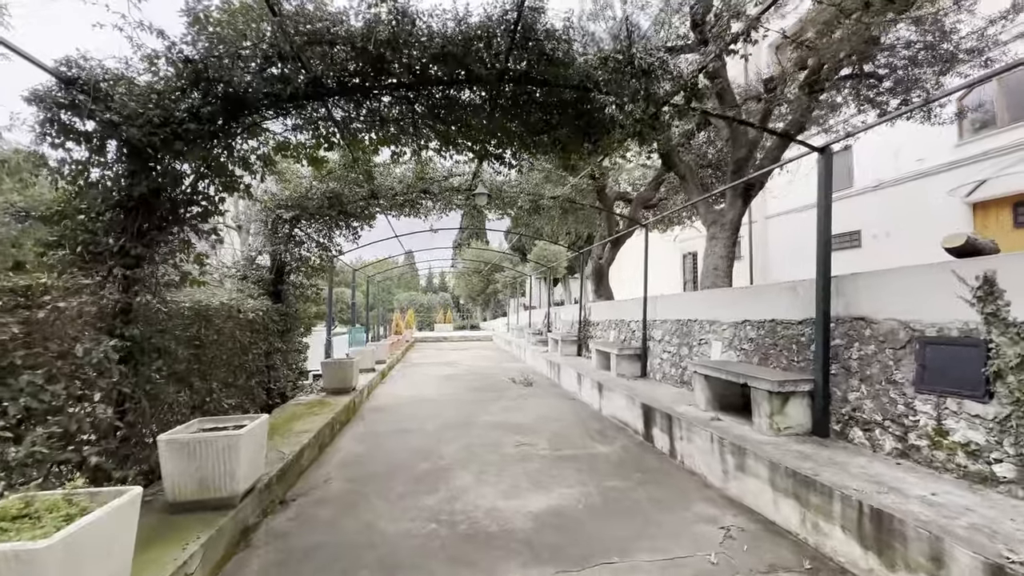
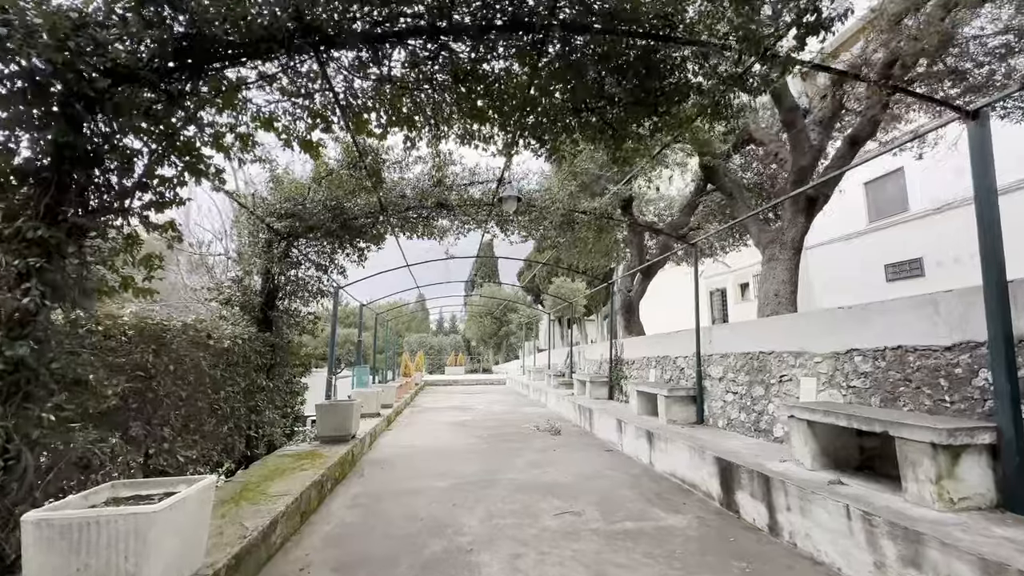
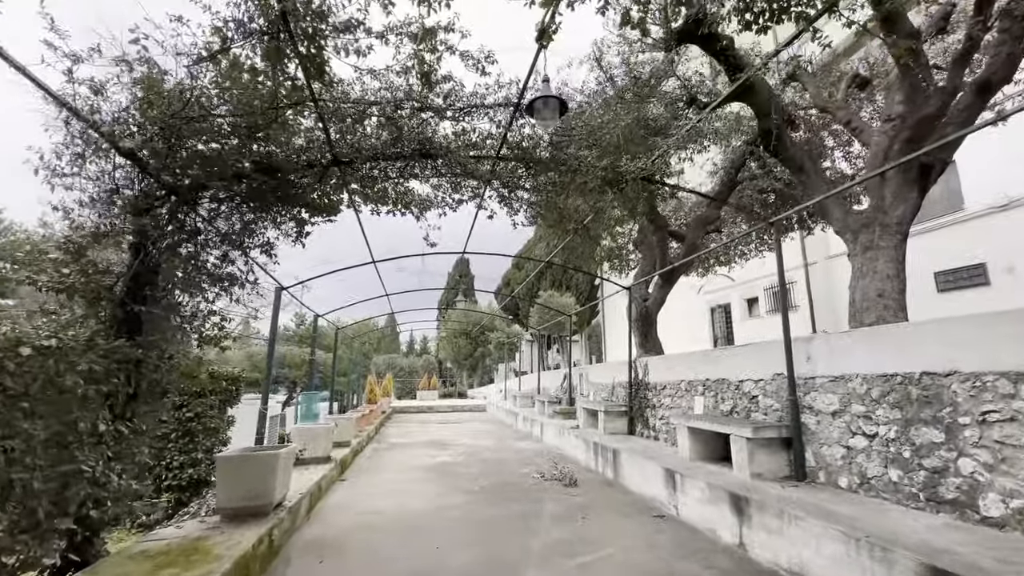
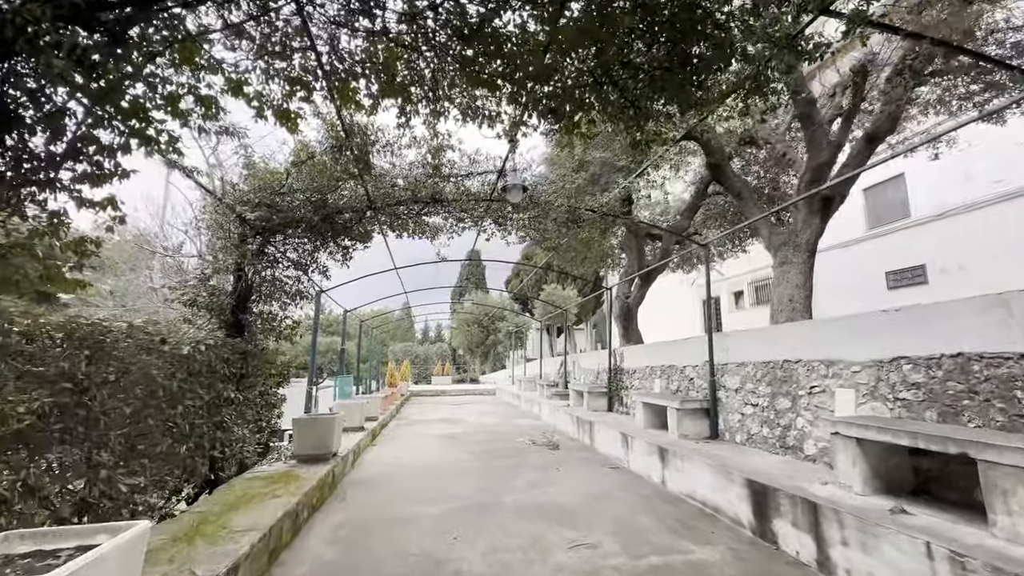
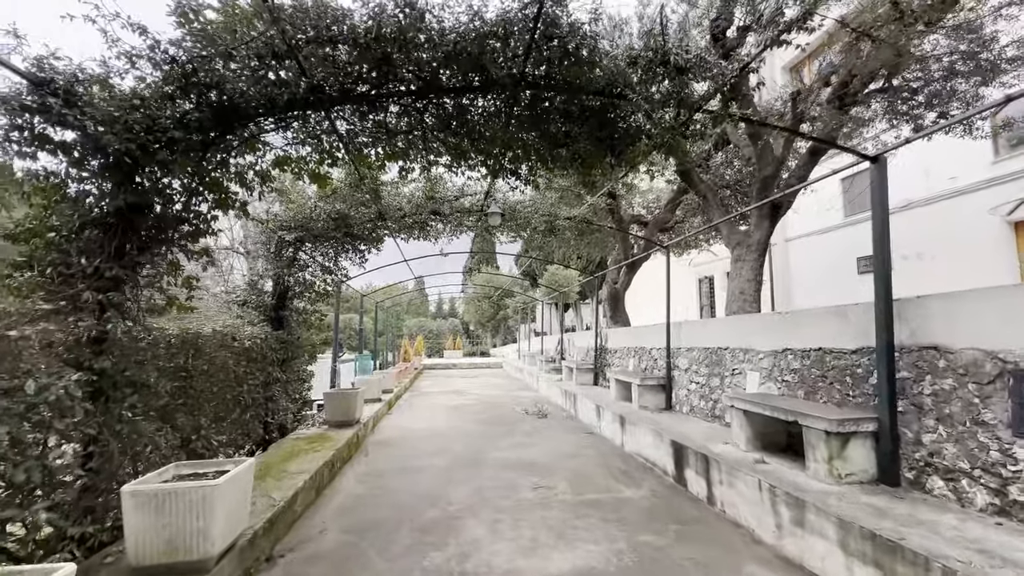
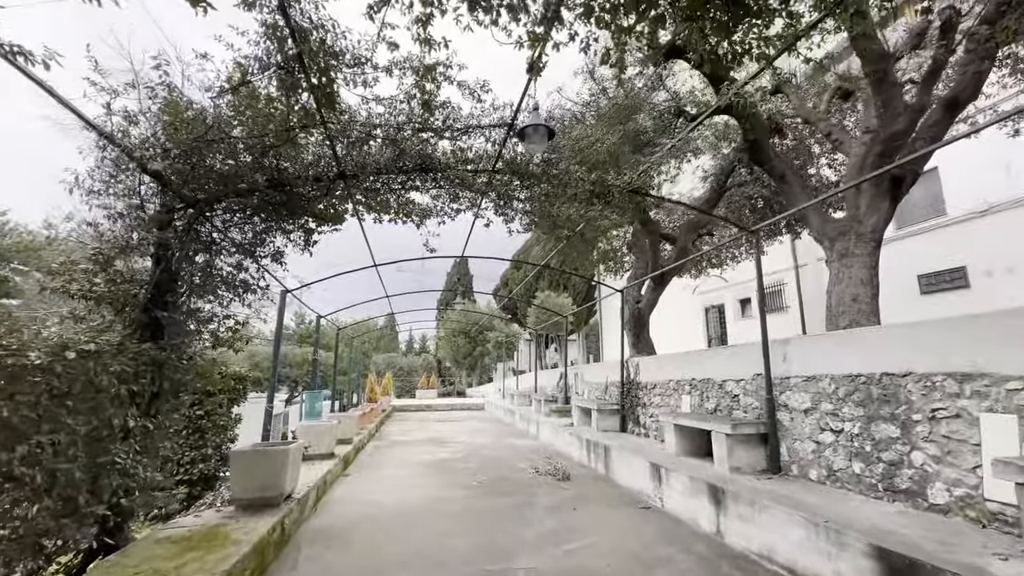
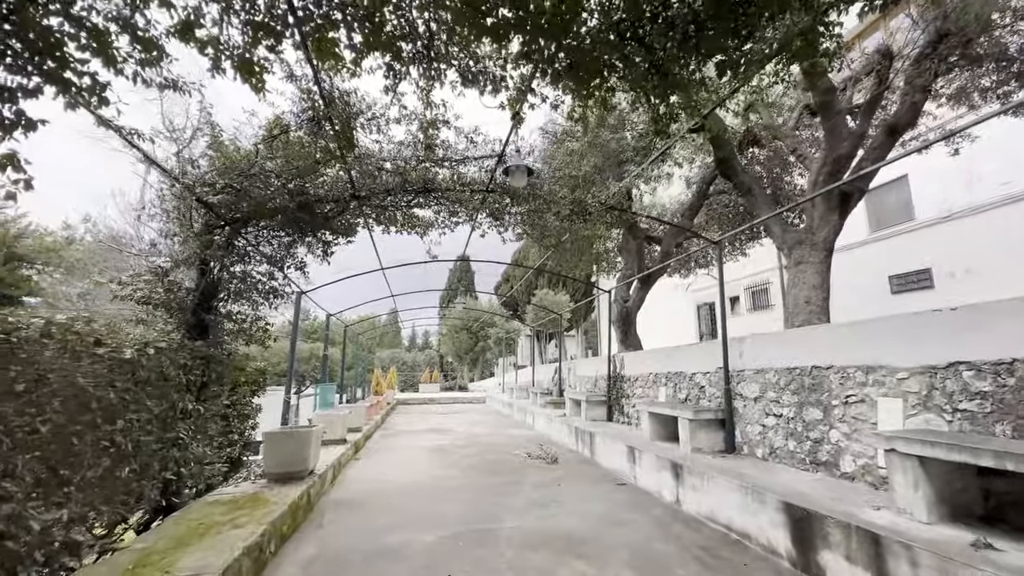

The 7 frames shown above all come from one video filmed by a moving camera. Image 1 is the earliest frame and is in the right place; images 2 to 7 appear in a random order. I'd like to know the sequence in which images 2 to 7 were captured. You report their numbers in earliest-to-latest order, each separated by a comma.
5, 2, 4, 7, 6, 3
